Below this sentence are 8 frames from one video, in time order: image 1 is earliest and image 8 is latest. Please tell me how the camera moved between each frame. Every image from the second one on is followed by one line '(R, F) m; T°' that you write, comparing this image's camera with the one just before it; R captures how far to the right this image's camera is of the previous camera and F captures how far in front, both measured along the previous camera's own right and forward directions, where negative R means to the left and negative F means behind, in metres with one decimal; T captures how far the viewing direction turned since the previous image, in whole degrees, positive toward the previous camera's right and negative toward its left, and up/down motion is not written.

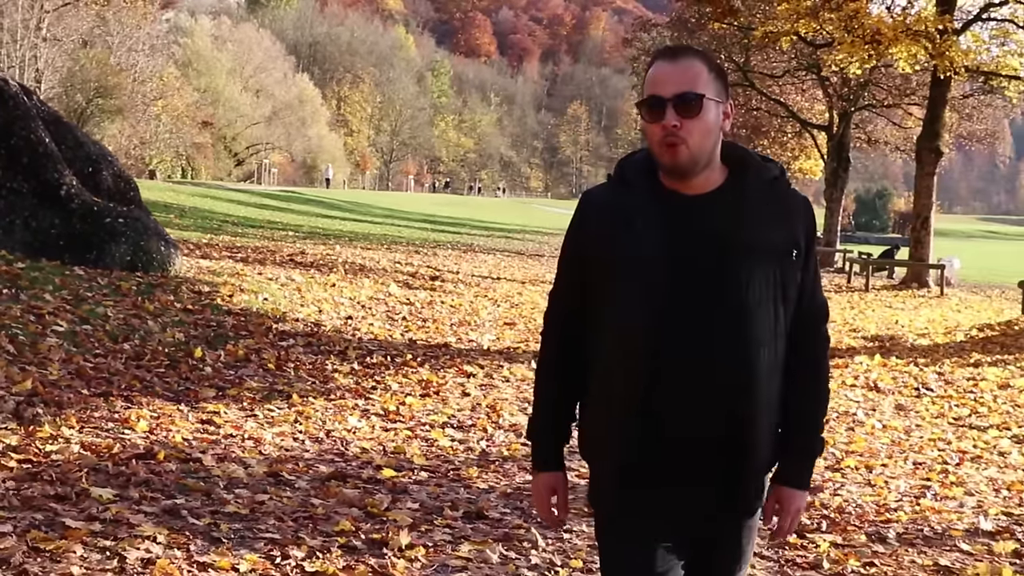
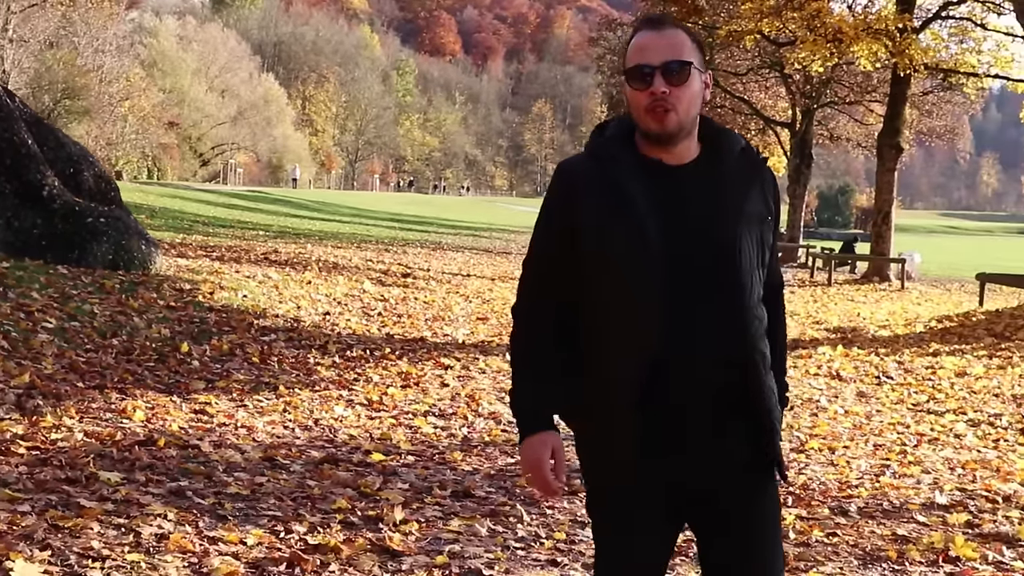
(-0.1, -0.3) m; +2°
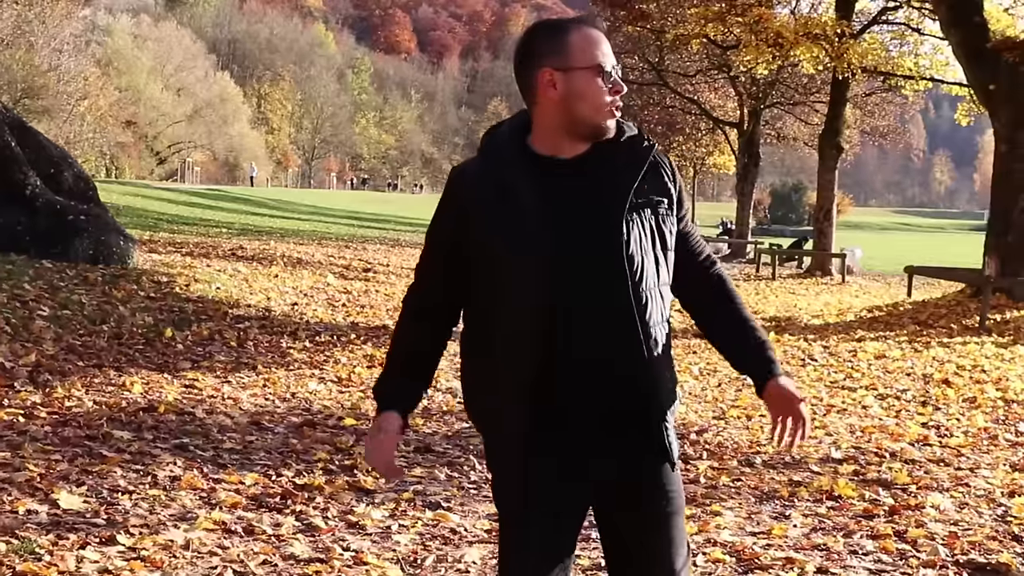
(0.0, -0.9) m; +2°
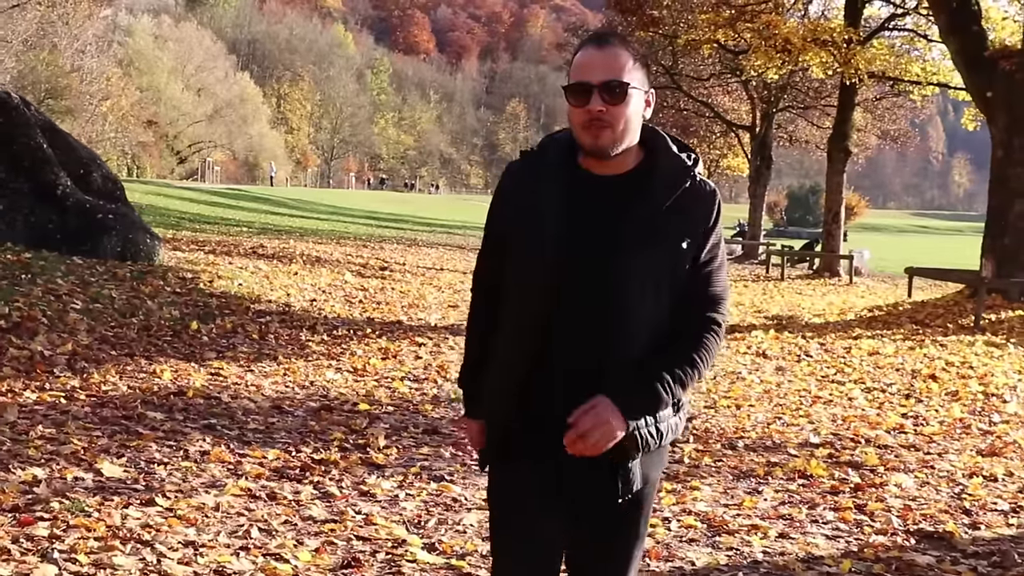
(+0.1, -0.6) m; -1°
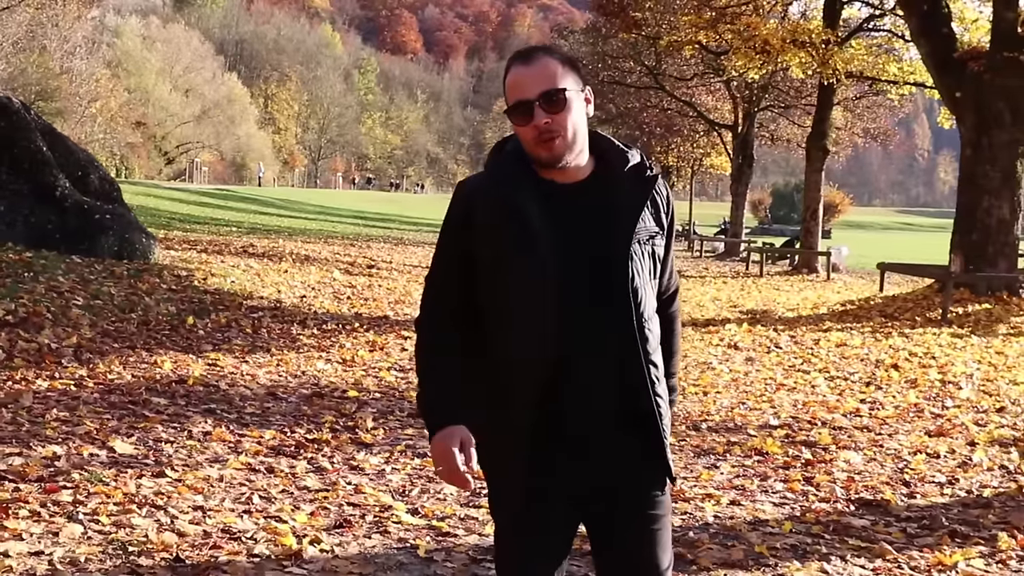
(+0.1, -0.5) m; +1°
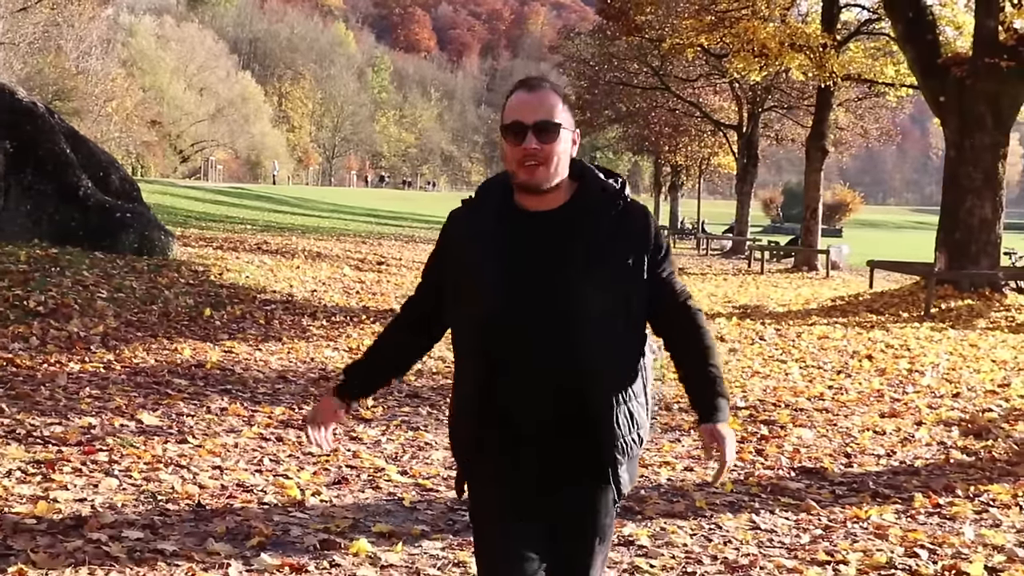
(+0.2, -0.7) m; -1°
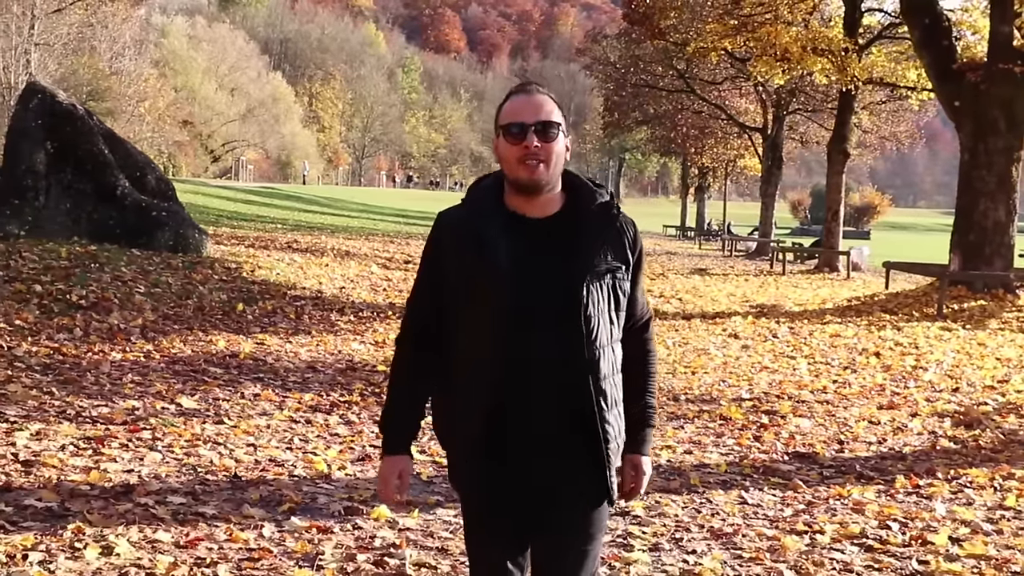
(+0.1, -0.5) m; -2°
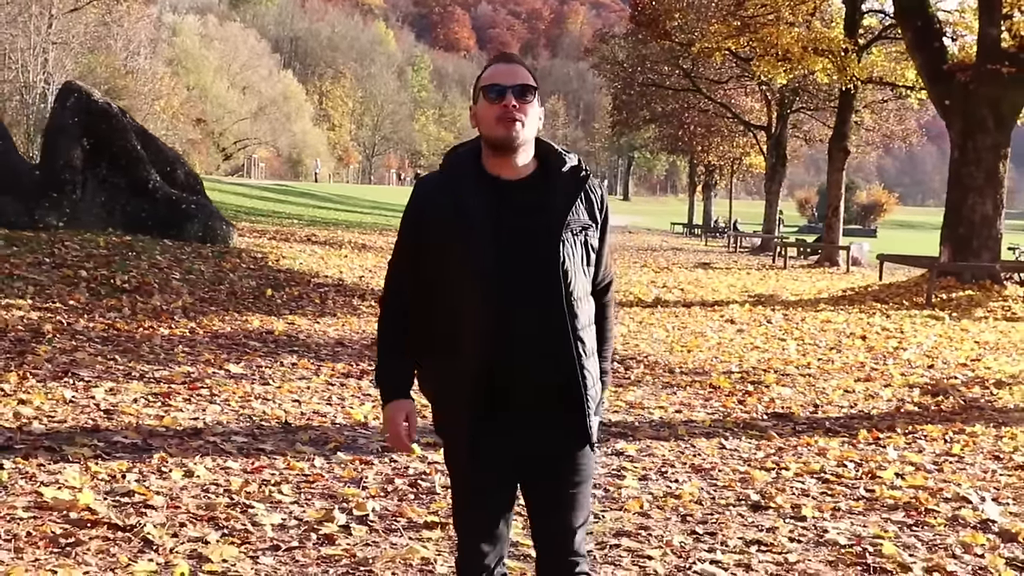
(0.0, -0.9) m; 0°
